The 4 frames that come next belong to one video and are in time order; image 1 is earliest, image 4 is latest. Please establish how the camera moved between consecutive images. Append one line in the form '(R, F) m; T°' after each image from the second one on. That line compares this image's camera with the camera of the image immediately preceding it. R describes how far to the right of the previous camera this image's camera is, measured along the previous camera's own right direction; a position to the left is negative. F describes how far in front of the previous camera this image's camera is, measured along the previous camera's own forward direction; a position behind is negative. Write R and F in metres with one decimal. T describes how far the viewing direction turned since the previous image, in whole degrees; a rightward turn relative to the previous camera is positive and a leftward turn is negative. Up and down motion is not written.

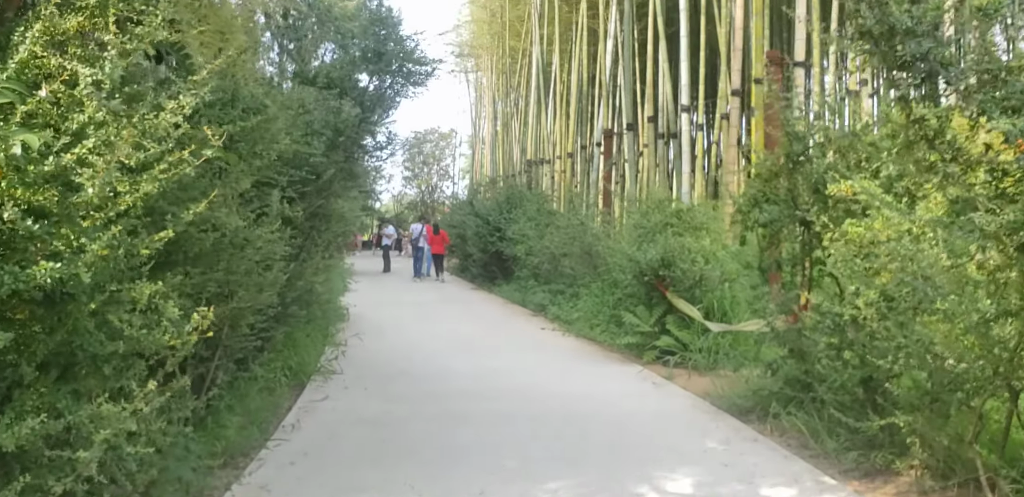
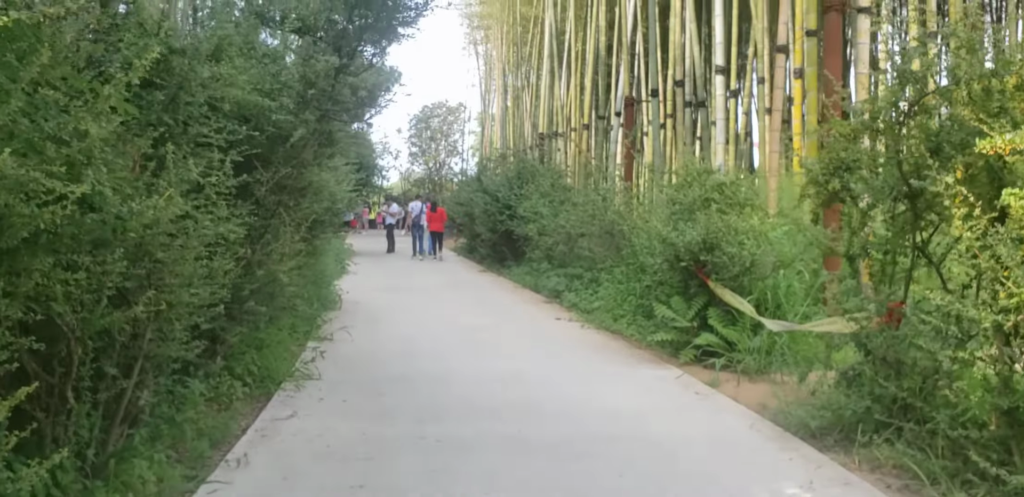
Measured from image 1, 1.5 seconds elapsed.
(0.0, +1.3) m; -1°
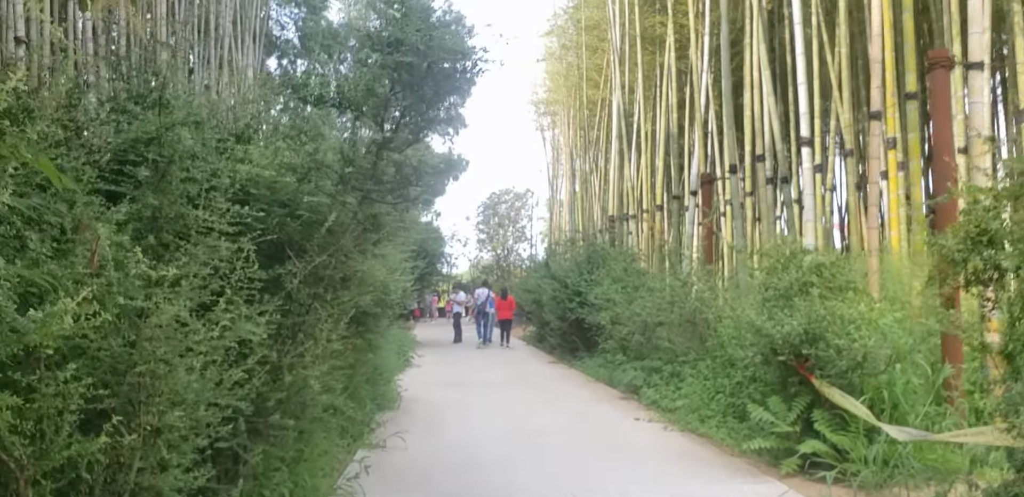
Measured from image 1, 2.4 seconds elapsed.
(0.0, +0.7) m; -4°
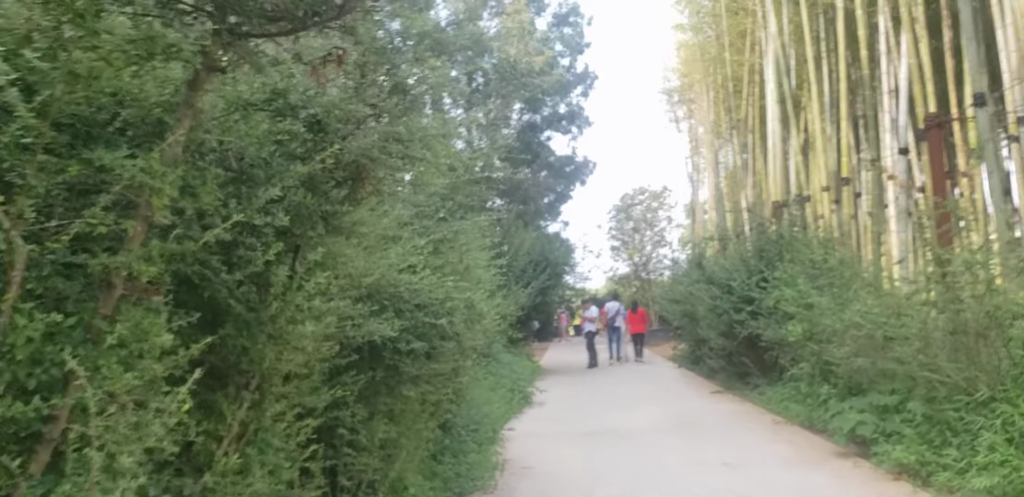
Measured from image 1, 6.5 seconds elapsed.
(0.0, +3.3) m; -8°
